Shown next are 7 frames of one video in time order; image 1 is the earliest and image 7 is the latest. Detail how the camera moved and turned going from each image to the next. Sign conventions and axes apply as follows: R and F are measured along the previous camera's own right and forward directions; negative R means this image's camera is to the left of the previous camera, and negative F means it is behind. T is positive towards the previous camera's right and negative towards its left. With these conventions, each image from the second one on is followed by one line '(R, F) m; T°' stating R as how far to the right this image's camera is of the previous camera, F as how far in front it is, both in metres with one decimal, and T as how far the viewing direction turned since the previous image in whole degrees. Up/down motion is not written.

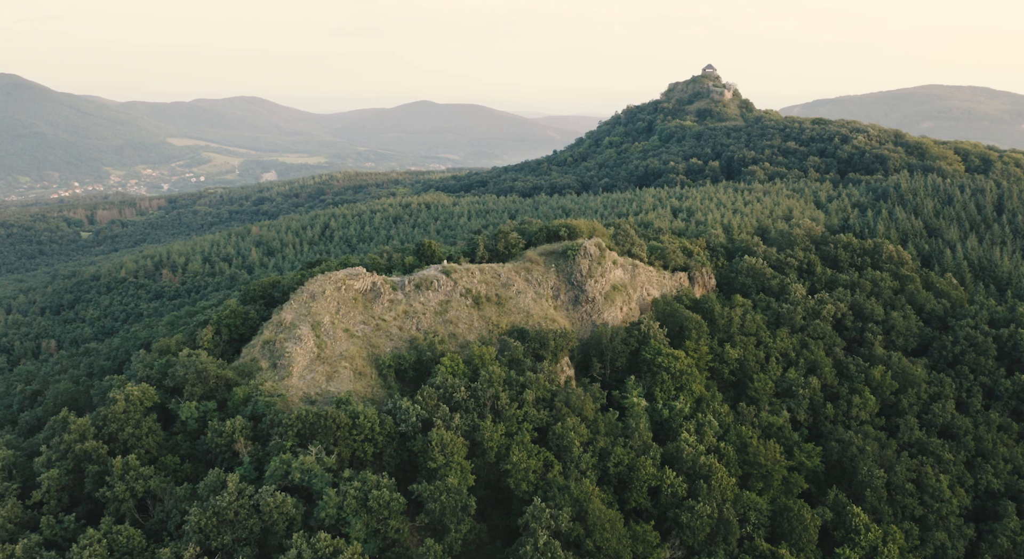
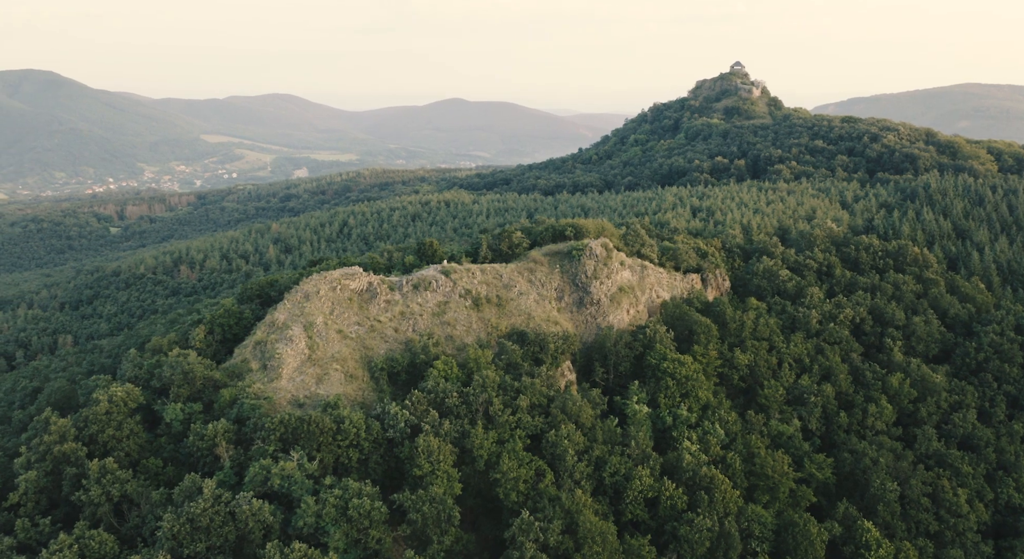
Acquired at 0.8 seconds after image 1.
(+1.0, +0.9) m; -2°
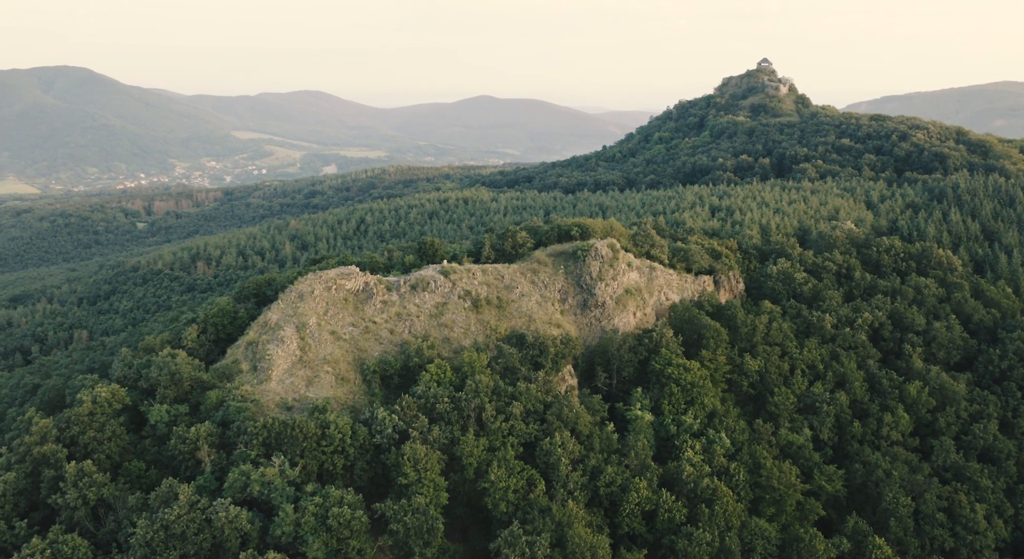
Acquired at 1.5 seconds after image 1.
(+1.0, +0.8) m; -2°
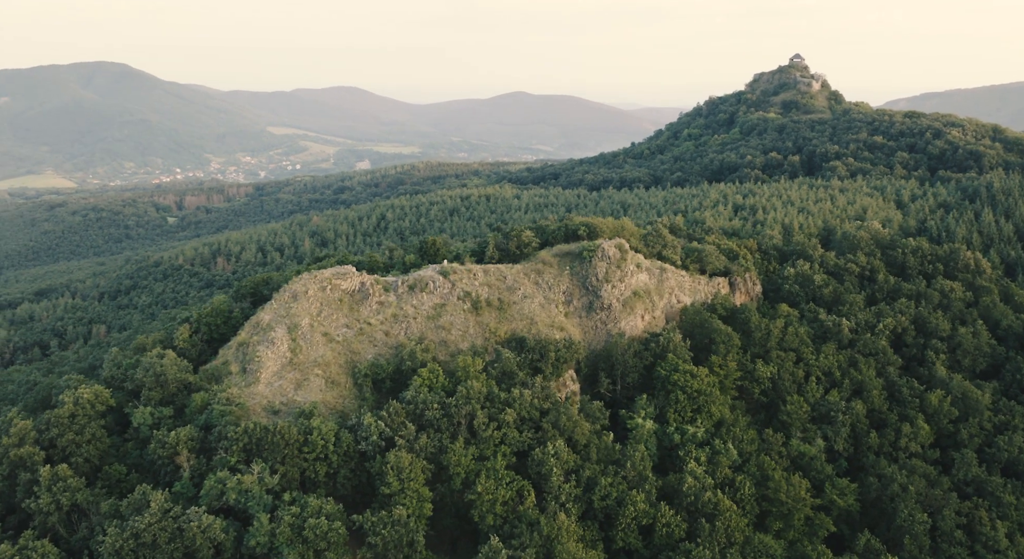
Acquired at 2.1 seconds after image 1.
(+1.1, +1.0) m; -2°
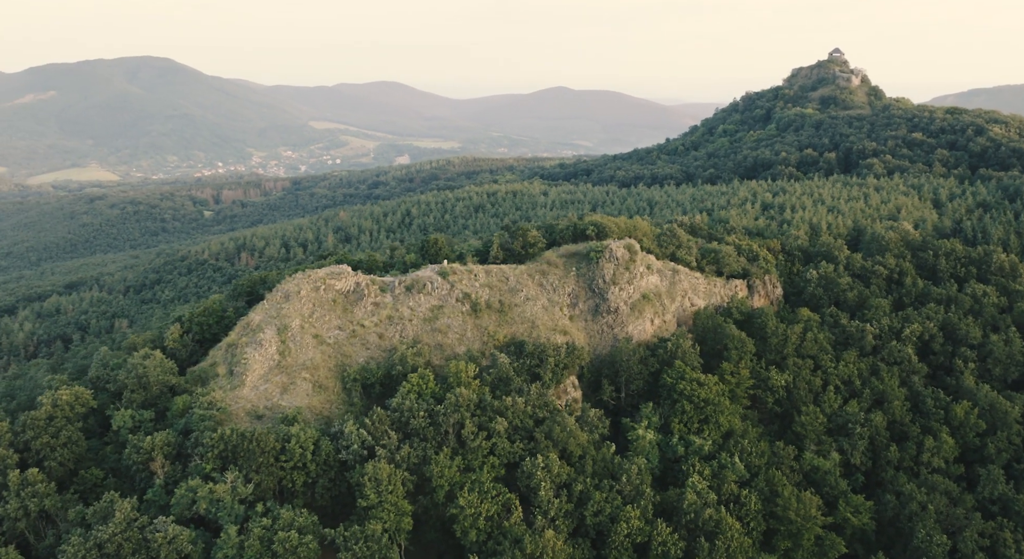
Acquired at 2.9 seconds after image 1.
(+1.3, +1.1) m; -2°
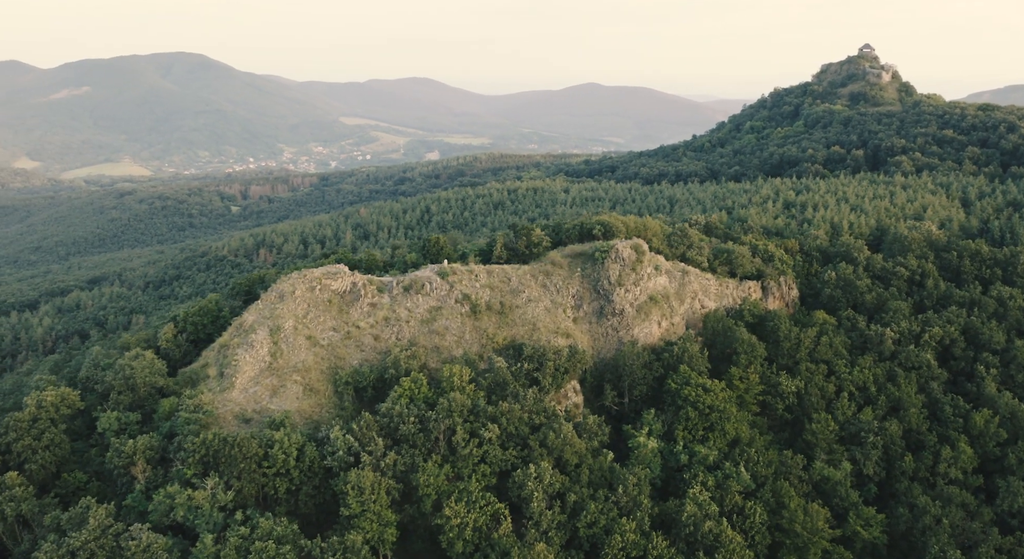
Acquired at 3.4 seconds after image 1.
(+1.0, +0.8) m; -2°
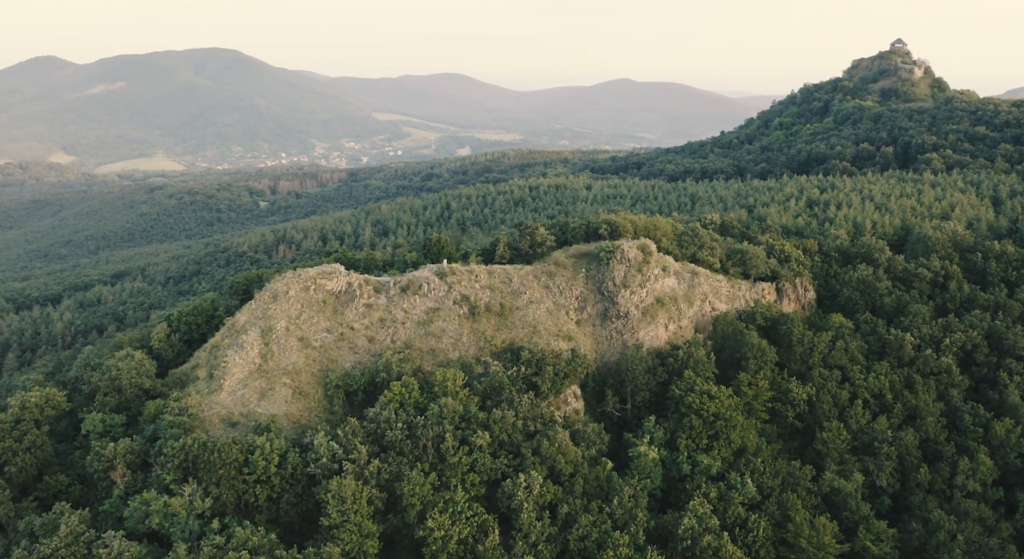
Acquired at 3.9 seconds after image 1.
(+1.1, +0.8) m; -2°
